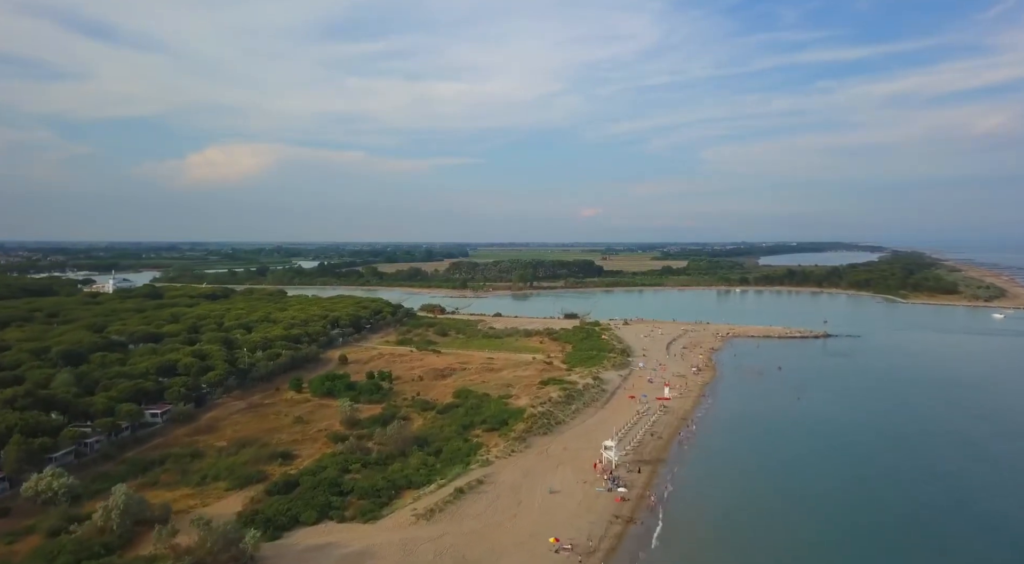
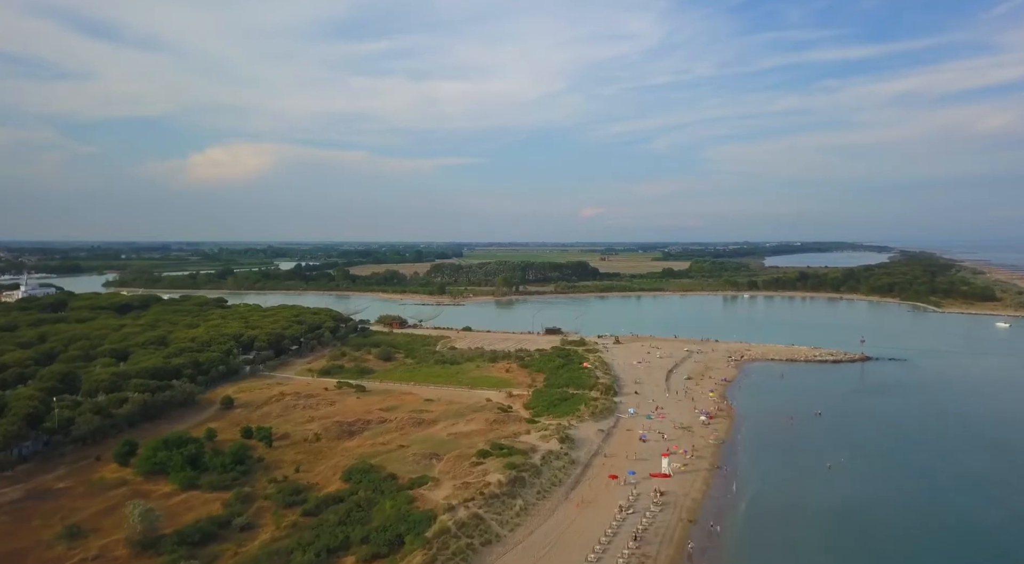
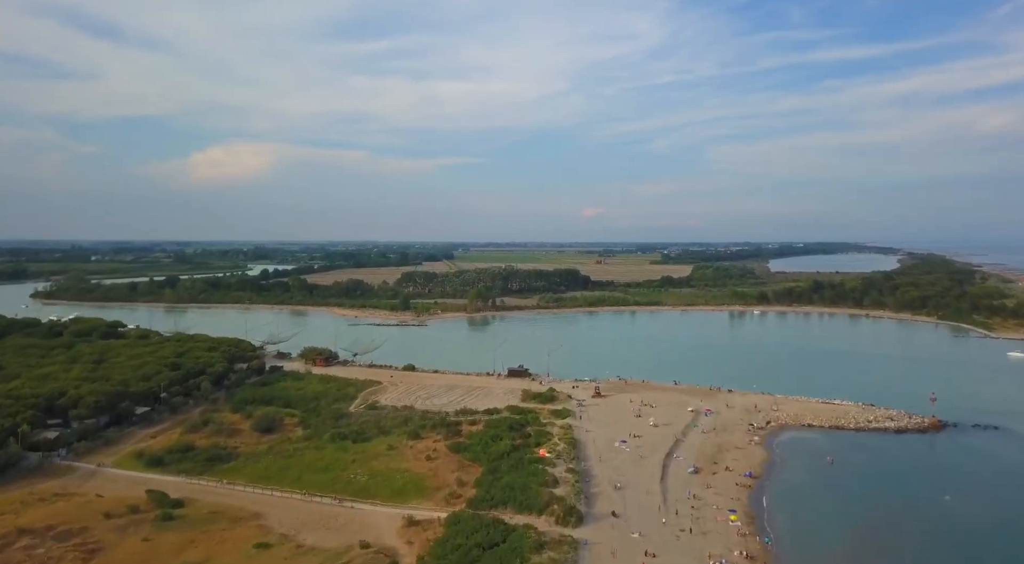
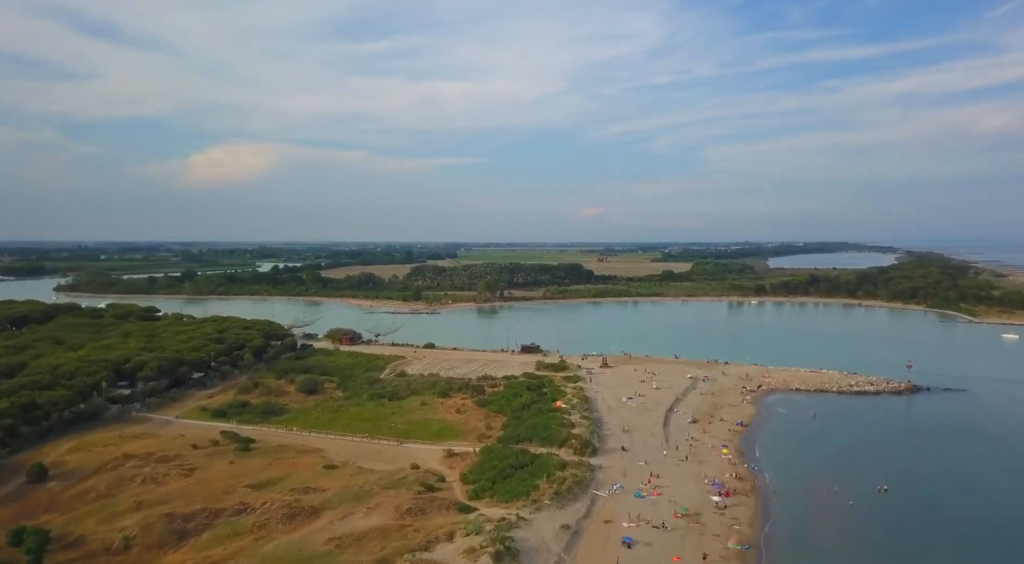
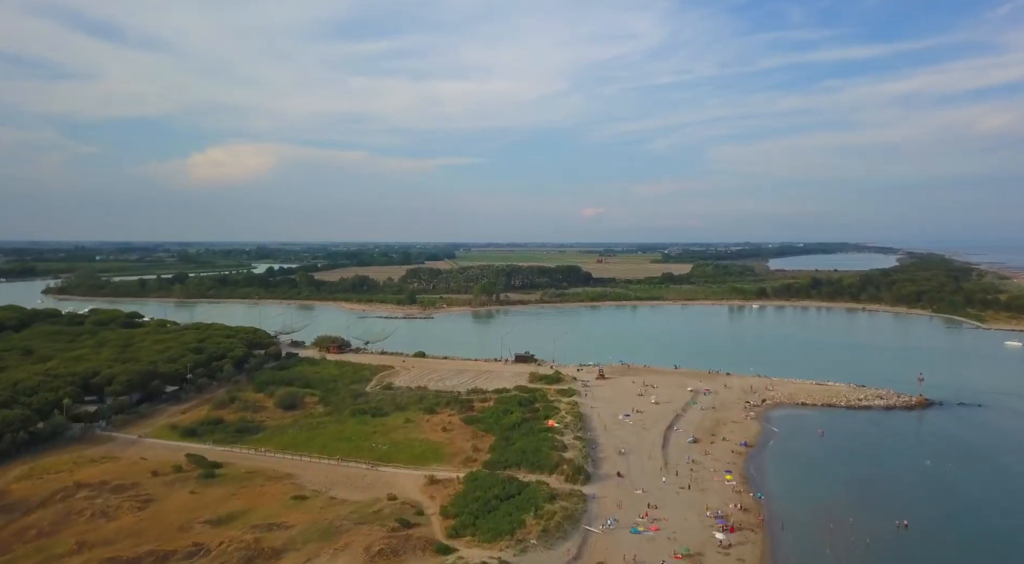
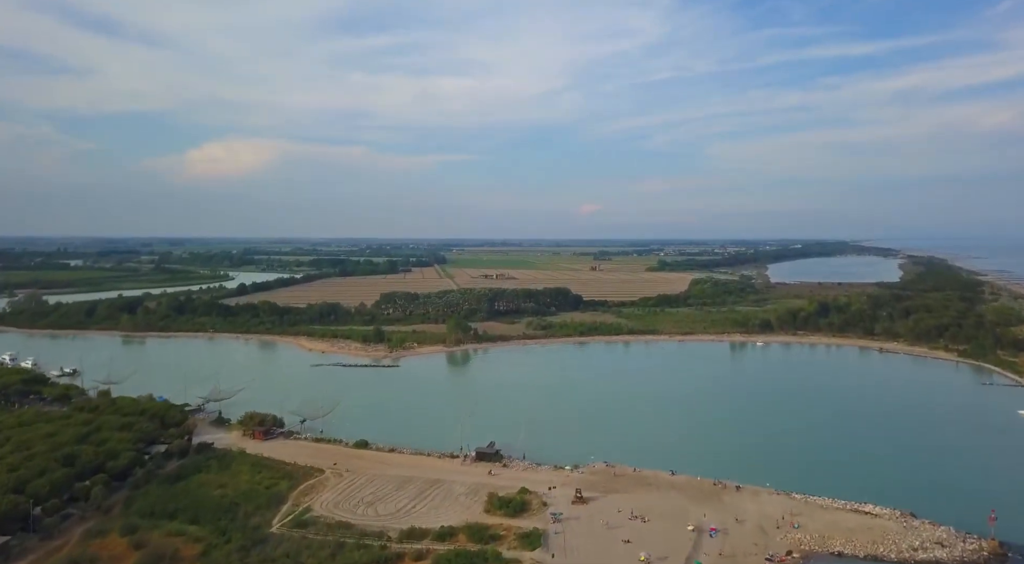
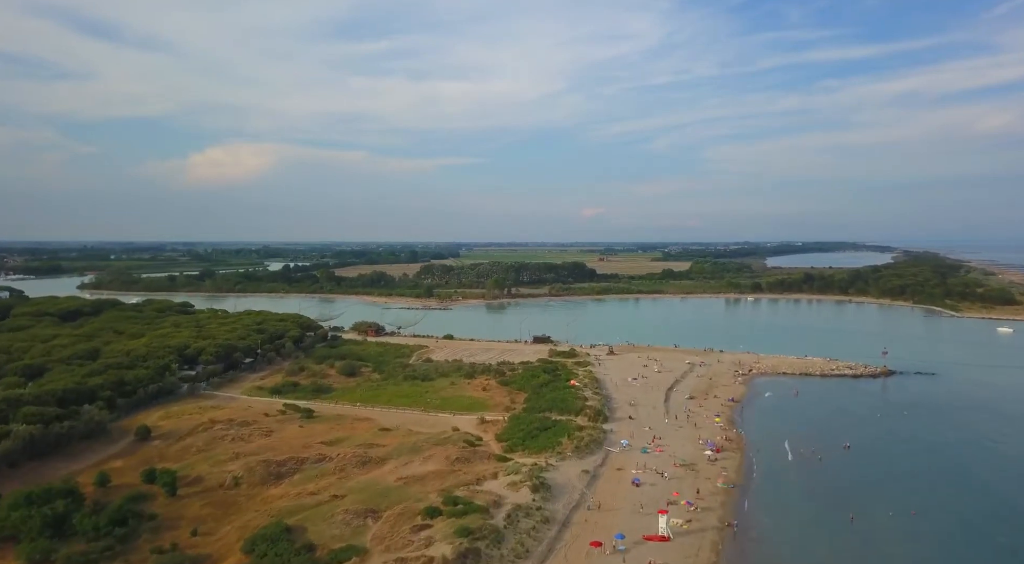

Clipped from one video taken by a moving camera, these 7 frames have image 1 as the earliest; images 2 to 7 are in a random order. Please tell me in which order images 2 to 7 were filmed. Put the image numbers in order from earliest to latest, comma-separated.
2, 7, 4, 5, 3, 6
